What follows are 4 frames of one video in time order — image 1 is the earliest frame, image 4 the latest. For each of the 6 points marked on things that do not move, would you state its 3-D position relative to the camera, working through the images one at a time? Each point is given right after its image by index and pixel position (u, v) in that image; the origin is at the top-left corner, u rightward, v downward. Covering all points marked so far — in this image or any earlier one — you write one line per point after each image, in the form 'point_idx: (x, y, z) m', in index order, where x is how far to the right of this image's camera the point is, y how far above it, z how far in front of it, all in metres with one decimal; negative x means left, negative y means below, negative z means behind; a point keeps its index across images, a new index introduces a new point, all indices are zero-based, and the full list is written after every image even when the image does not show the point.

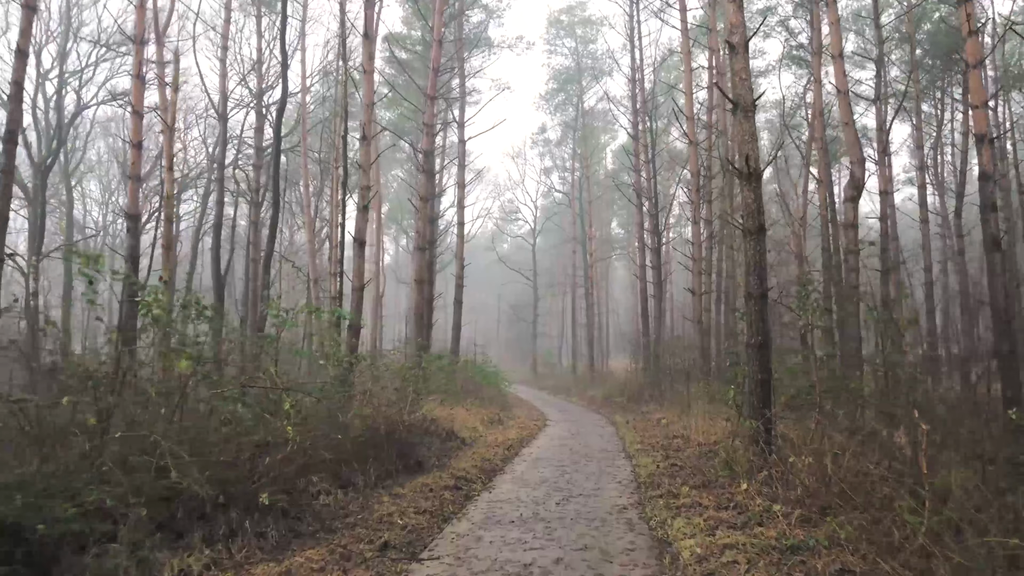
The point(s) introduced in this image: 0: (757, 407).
0: (+2.4, -1.2, +6.3) m
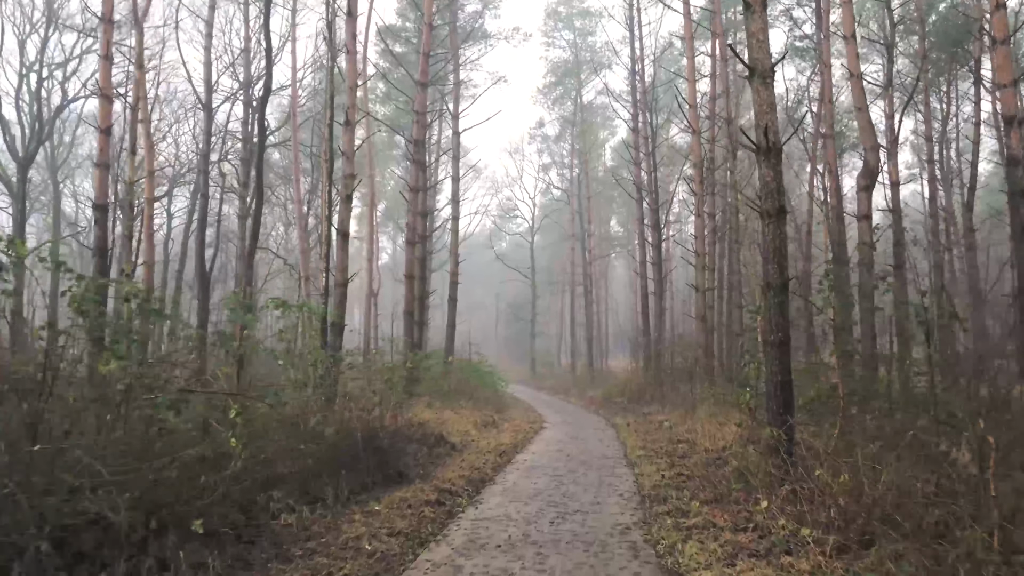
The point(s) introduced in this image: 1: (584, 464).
0: (+2.3, -1.1, +5.6) m
1: (+1.0, -2.4, +8.5) m
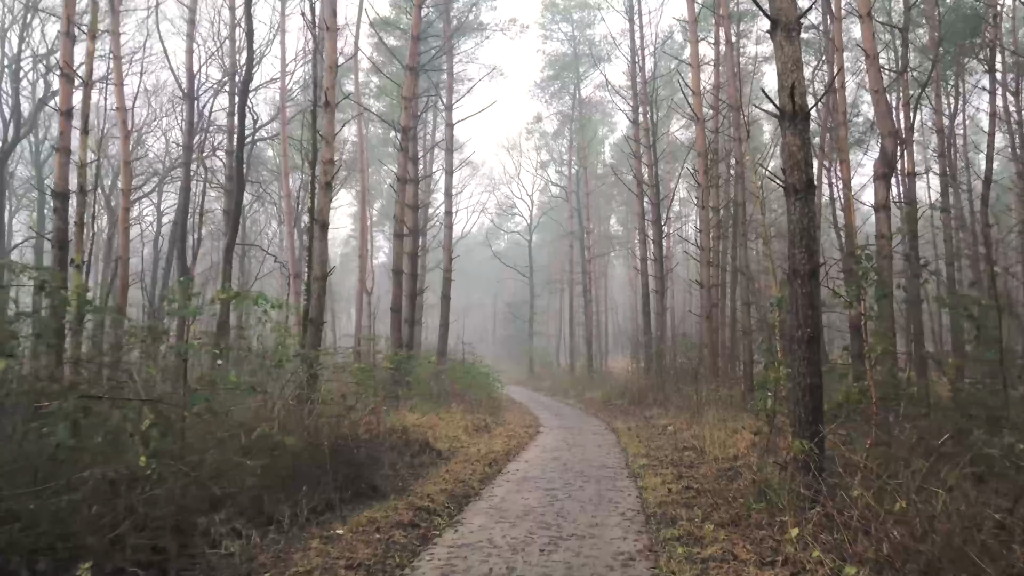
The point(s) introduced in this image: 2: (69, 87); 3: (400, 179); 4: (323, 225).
0: (+2.2, -1.0, +4.8) m
1: (+0.8, -2.3, +7.7) m
2: (-7.2, +3.3, +10.3) m
3: (-2.6, +2.6, +14.9) m
4: (-3.1, +1.0, +10.4) m
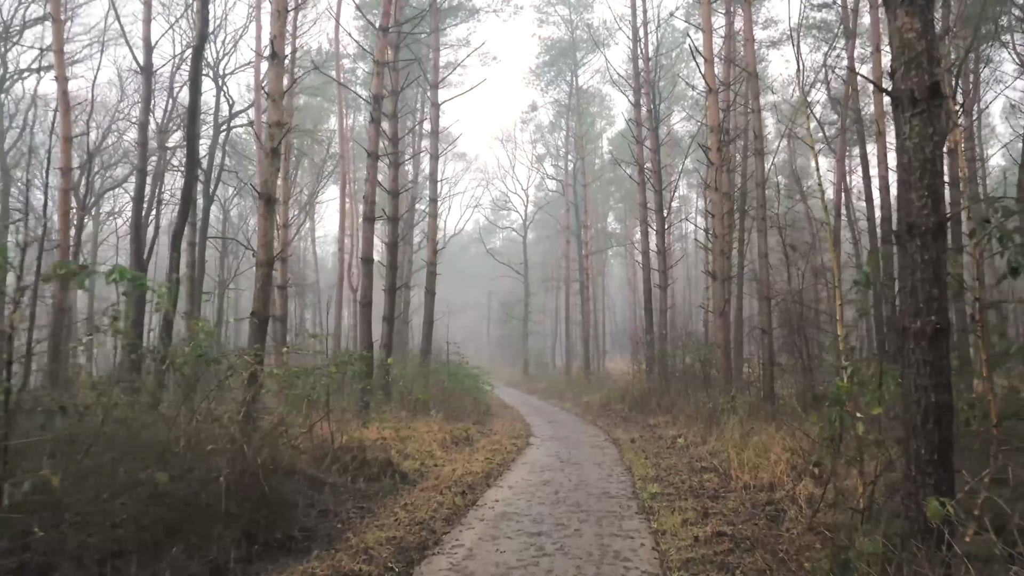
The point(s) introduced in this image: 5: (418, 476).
0: (+2.0, -0.8, +3.1) m
1: (+0.6, -2.1, +6.0) m
2: (-7.4, +3.4, +8.6) m
3: (-2.9, +2.7, +13.2) m
4: (-3.3, +1.2, +8.7) m
5: (-1.1, -2.2, +7.5) m
